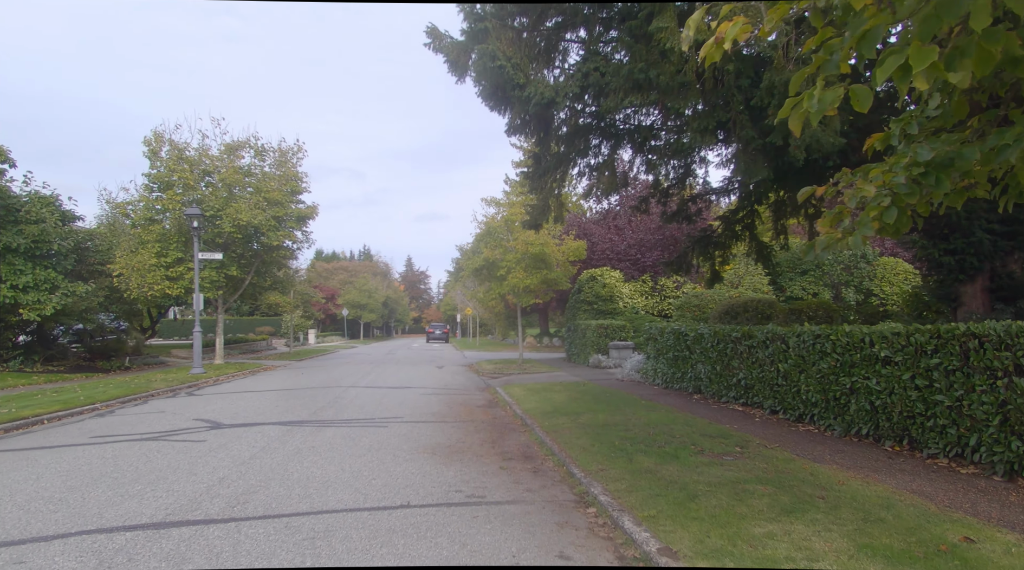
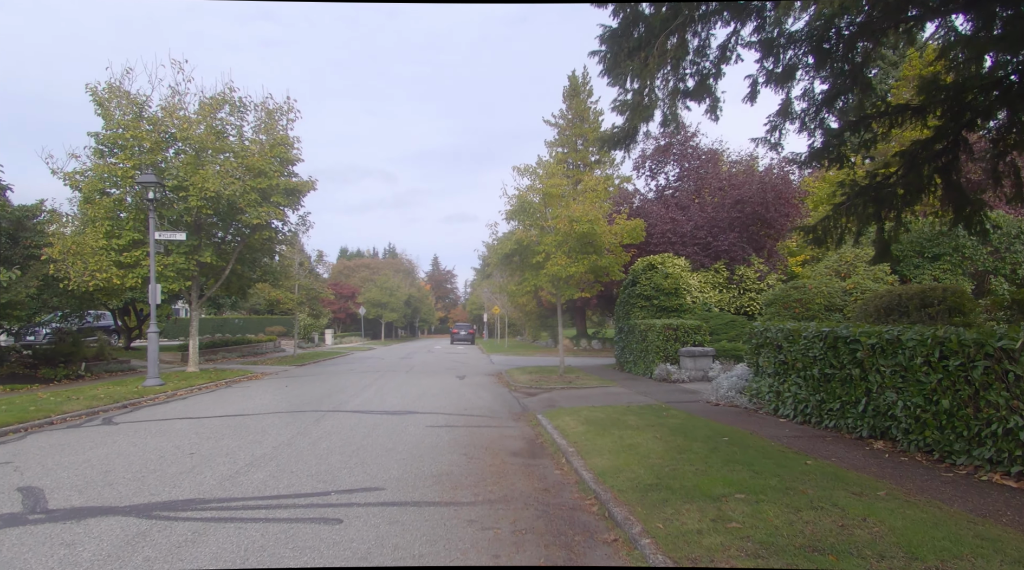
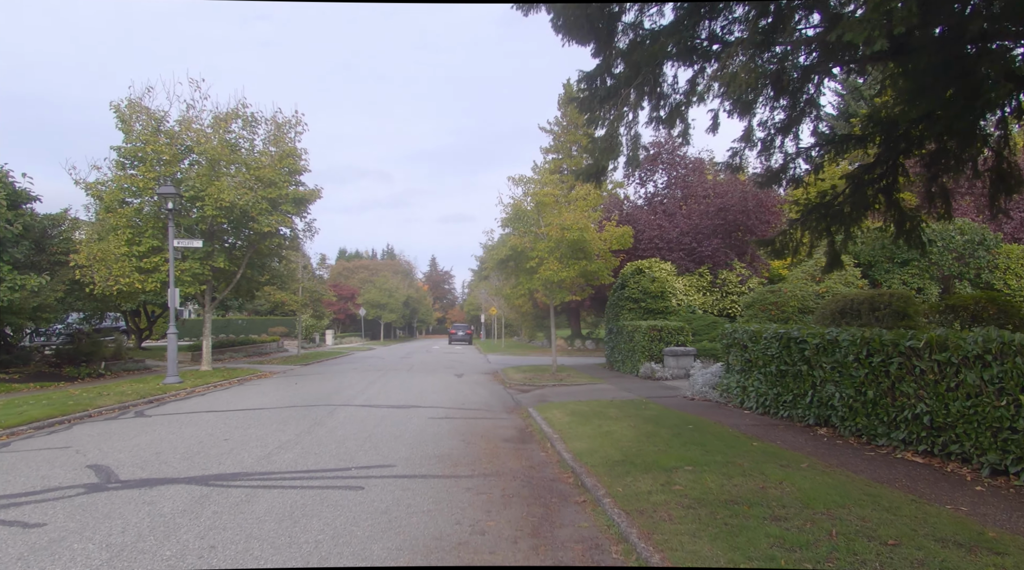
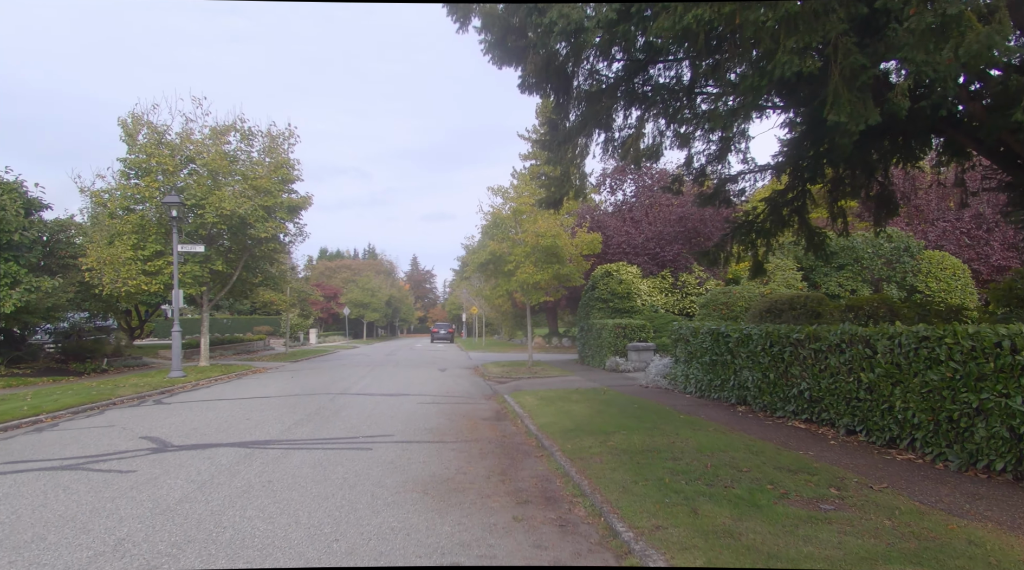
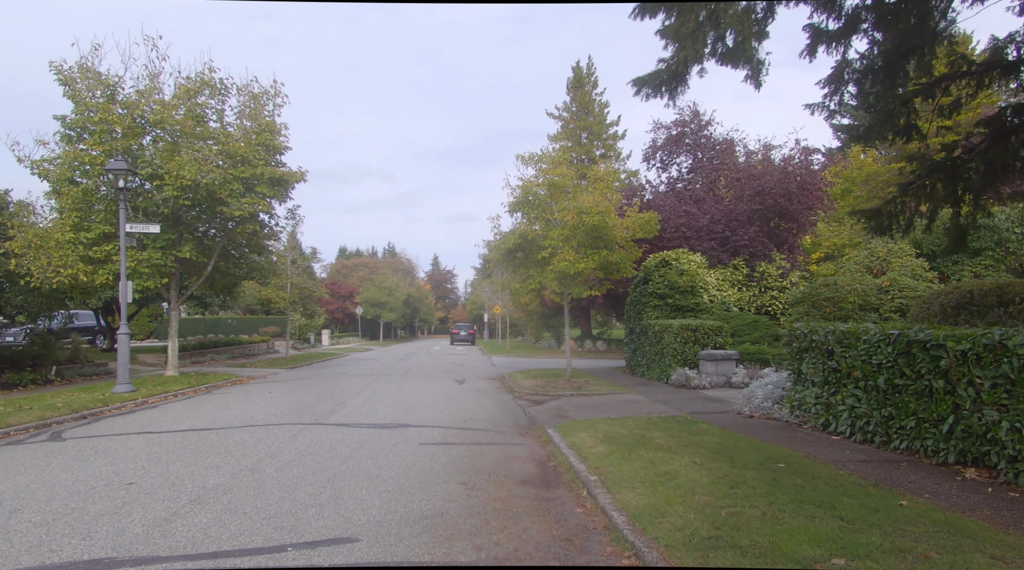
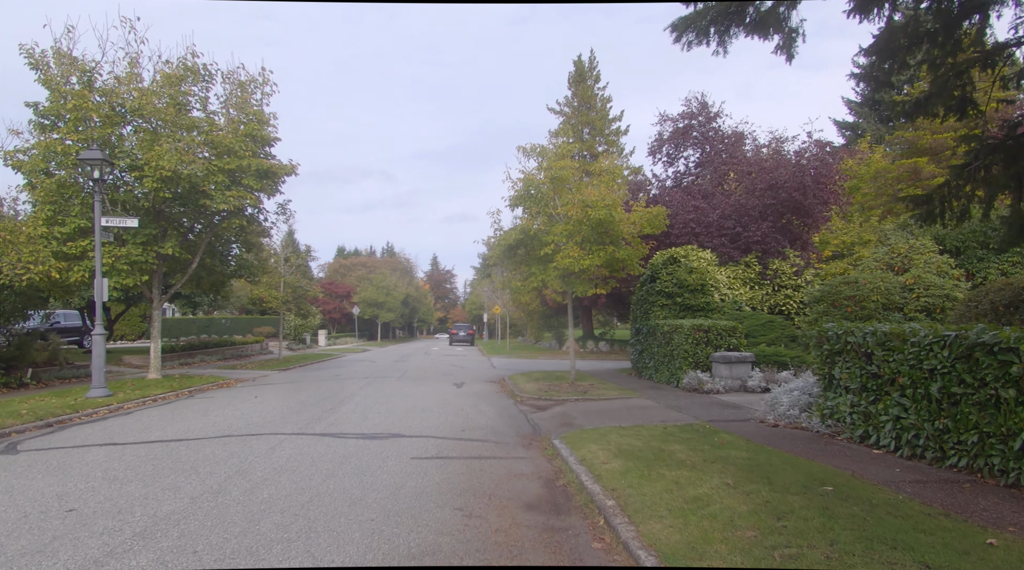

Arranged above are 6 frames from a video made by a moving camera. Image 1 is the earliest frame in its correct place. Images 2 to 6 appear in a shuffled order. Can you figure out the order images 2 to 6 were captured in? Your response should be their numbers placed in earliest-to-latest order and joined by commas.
4, 3, 2, 5, 6
